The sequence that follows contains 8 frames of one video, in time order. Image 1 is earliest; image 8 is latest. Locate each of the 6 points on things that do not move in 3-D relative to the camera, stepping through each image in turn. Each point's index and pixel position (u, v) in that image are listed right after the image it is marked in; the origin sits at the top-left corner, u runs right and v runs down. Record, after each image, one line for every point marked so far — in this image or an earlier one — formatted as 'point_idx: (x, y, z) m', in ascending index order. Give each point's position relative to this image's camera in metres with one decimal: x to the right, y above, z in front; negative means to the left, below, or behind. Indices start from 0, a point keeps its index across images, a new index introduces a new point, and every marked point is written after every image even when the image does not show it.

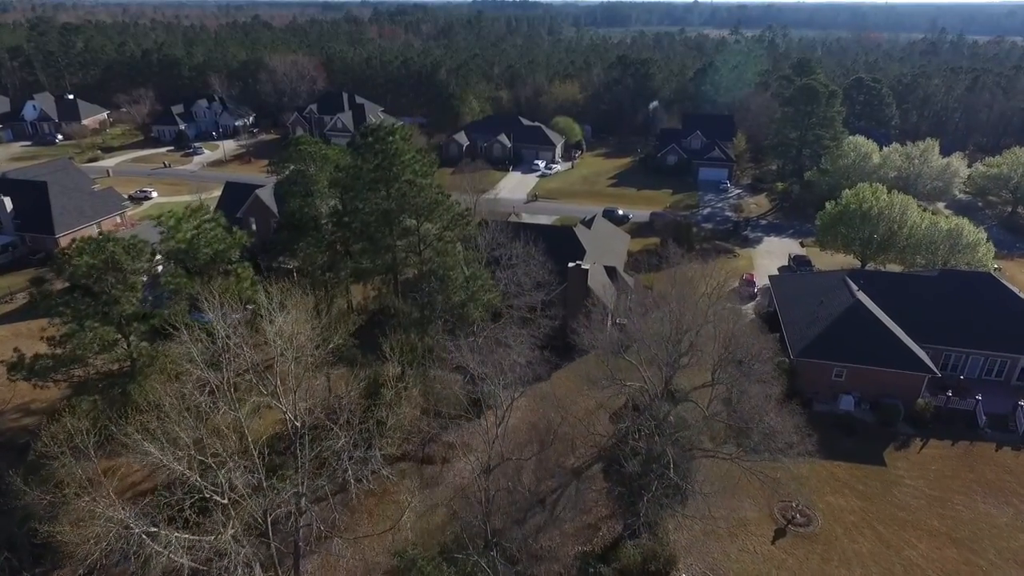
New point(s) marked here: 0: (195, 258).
0: (-10.6, +0.9, +18.9) m
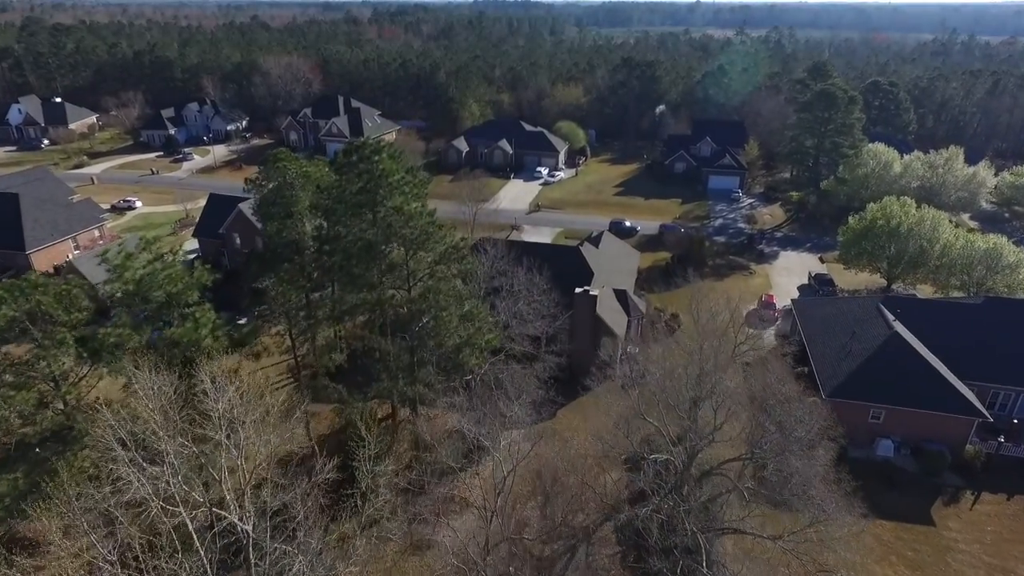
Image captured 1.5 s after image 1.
0: (-10.5, -0.4, +16.2) m
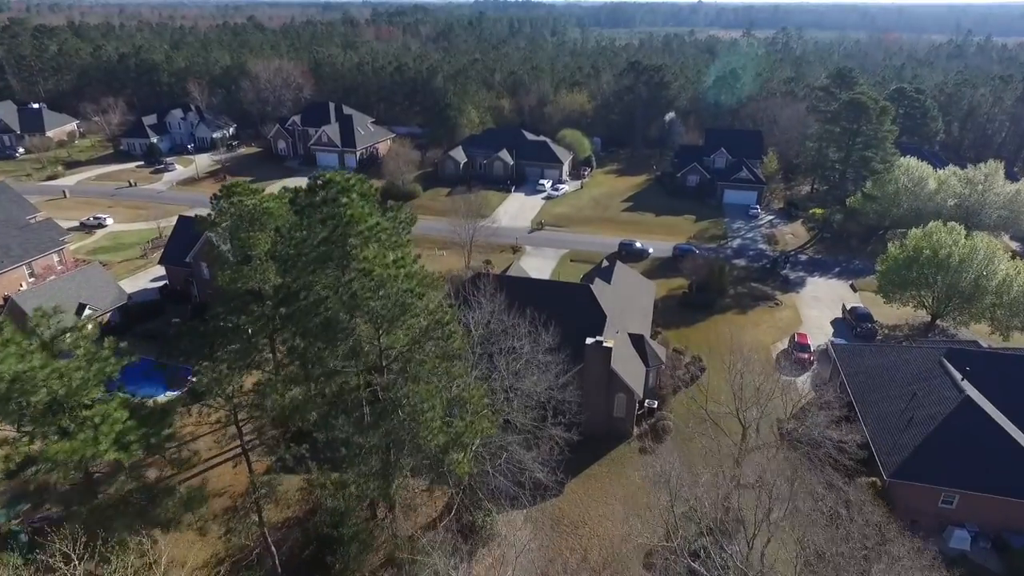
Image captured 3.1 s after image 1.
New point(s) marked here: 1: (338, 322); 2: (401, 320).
0: (-10.5, -2.6, +12.2) m
1: (-4.5, -0.9, +14.7) m
2: (-3.0, -0.9, +15.1) m
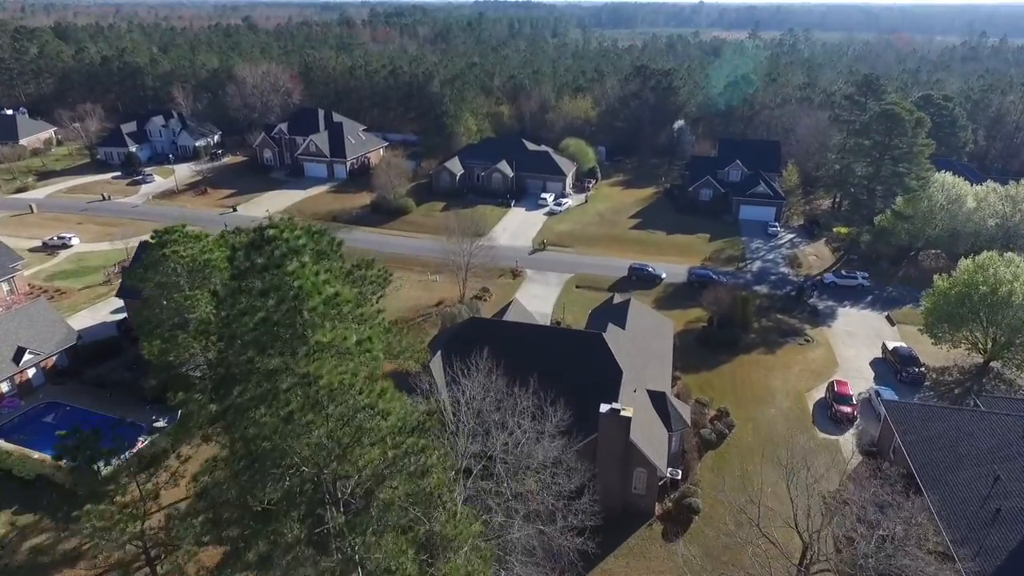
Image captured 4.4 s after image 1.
0: (-10.5, -4.7, +8.2) m
1: (-4.5, -3.0, +10.8) m
2: (-3.0, -3.0, +11.2) m
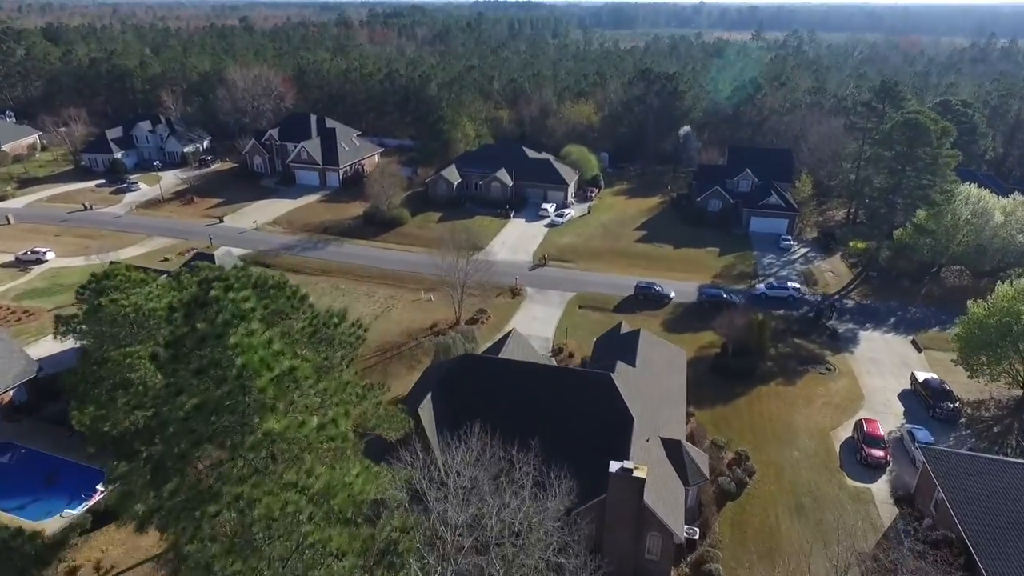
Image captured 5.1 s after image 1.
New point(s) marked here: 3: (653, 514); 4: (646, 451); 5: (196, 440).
0: (-10.6, -6.0, +5.8) m
1: (-4.6, -4.3, +8.3) m
2: (-3.1, -4.4, +8.7) m
3: (+4.6, -7.4, +18.1) m
4: (+4.7, -5.8, +19.8) m
5: (-5.6, -2.7, +10.0) m
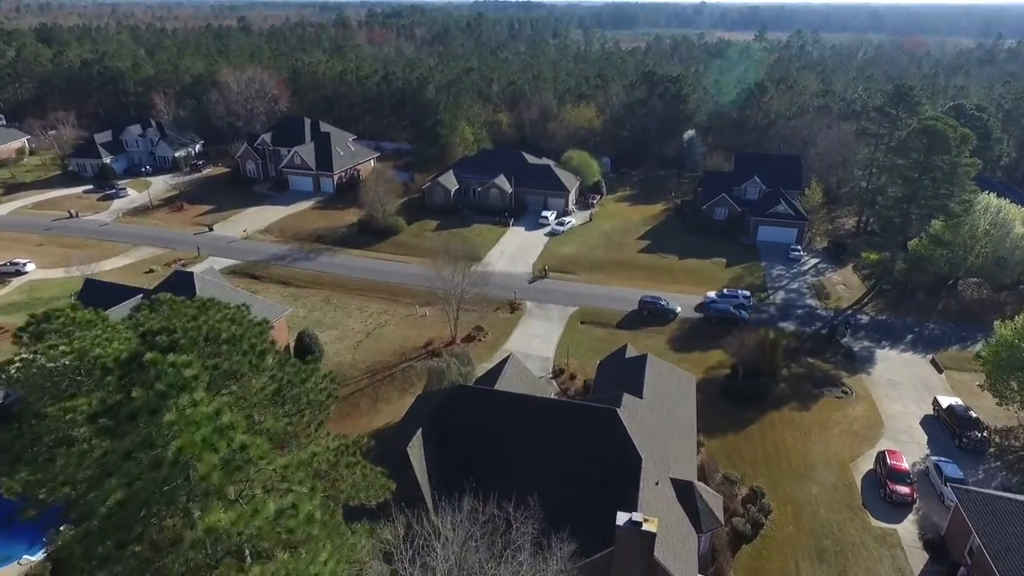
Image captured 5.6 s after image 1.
0: (-10.7, -7.0, +4.1) m
1: (-4.7, -5.3, +6.6) m
2: (-3.2, -5.4, +7.0) m
3: (+4.5, -8.4, +16.4) m
4: (+4.6, -6.8, +18.0) m
5: (-5.7, -3.7, +8.3) m
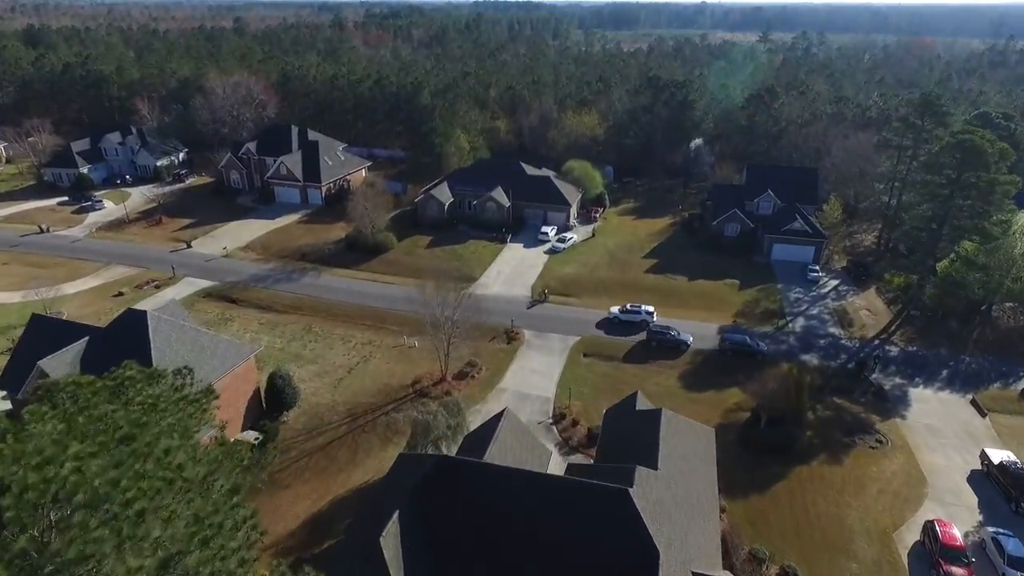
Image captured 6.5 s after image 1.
0: (-10.9, -8.8, +1.0) m
1: (-4.9, -7.0, +3.5) m
2: (-3.4, -7.1, +3.9) m
3: (+4.3, -10.1, +13.3) m
4: (+4.4, -8.5, +14.9) m
5: (-6.0, -5.4, +5.2) m
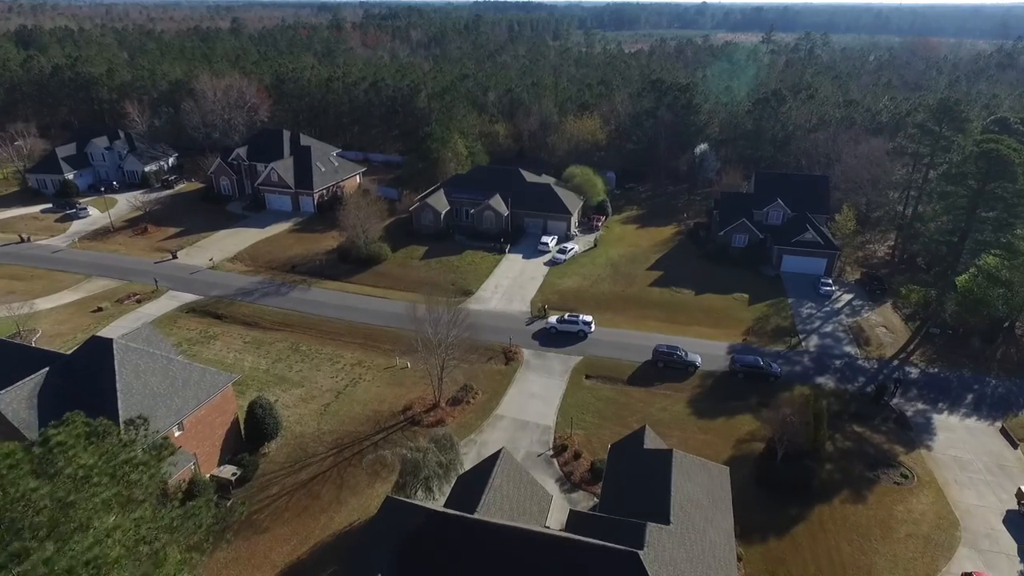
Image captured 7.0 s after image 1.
0: (-11.0, -9.8, -0.9) m
1: (-5.0, -8.0, +1.6) m
2: (-3.5, -8.1, +2.0) m
3: (+4.1, -11.1, +11.4) m
4: (+4.3, -9.5, +13.0) m
5: (-6.1, -6.5, +3.3) m
